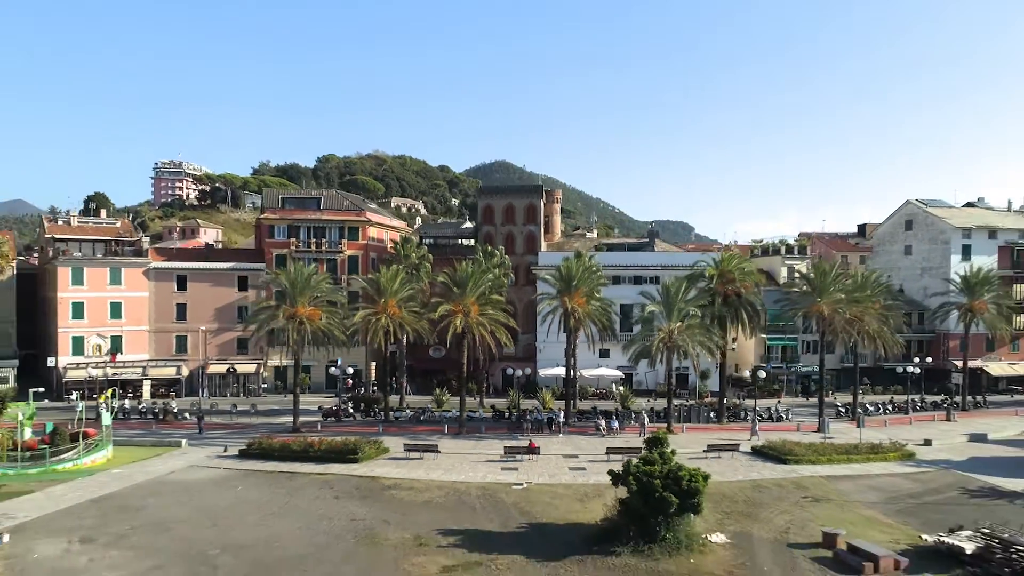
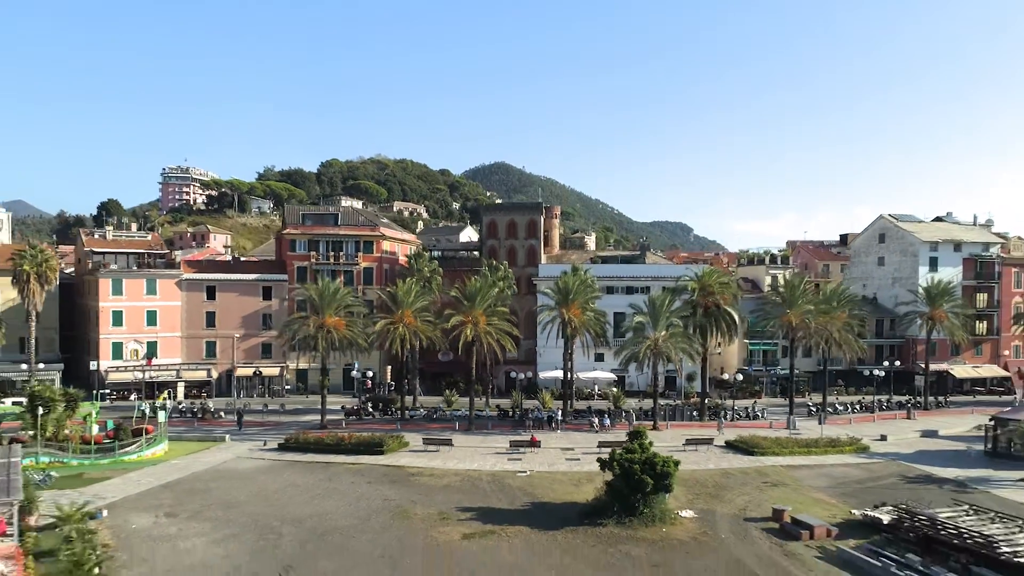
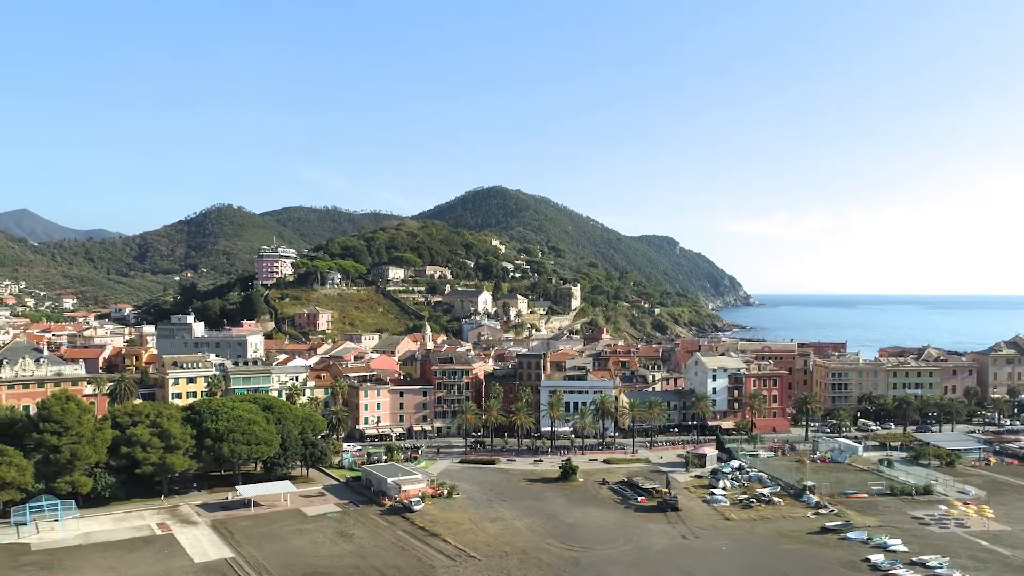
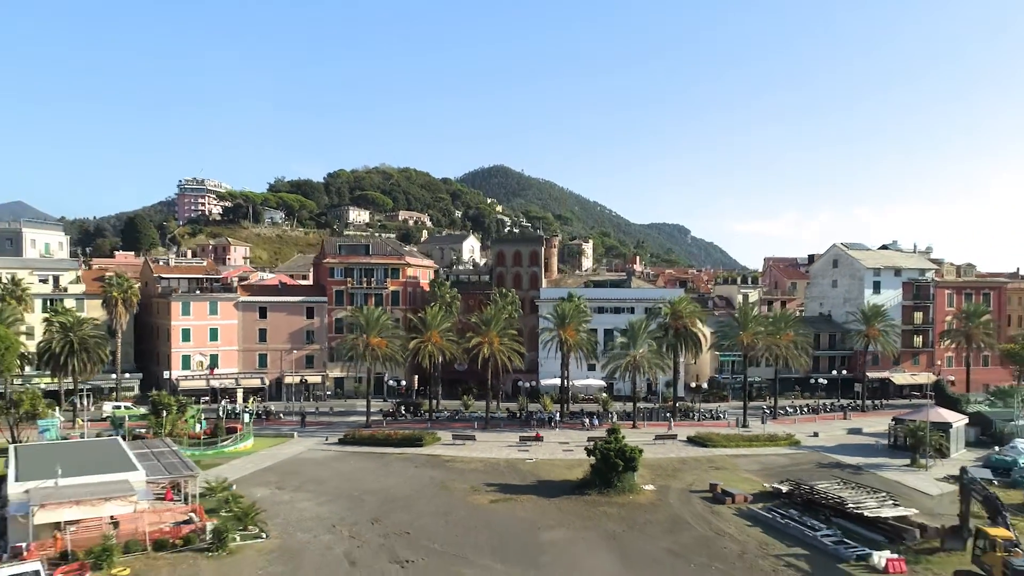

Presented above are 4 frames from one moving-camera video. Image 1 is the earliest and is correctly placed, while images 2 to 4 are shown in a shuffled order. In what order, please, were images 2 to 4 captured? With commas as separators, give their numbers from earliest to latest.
2, 4, 3
